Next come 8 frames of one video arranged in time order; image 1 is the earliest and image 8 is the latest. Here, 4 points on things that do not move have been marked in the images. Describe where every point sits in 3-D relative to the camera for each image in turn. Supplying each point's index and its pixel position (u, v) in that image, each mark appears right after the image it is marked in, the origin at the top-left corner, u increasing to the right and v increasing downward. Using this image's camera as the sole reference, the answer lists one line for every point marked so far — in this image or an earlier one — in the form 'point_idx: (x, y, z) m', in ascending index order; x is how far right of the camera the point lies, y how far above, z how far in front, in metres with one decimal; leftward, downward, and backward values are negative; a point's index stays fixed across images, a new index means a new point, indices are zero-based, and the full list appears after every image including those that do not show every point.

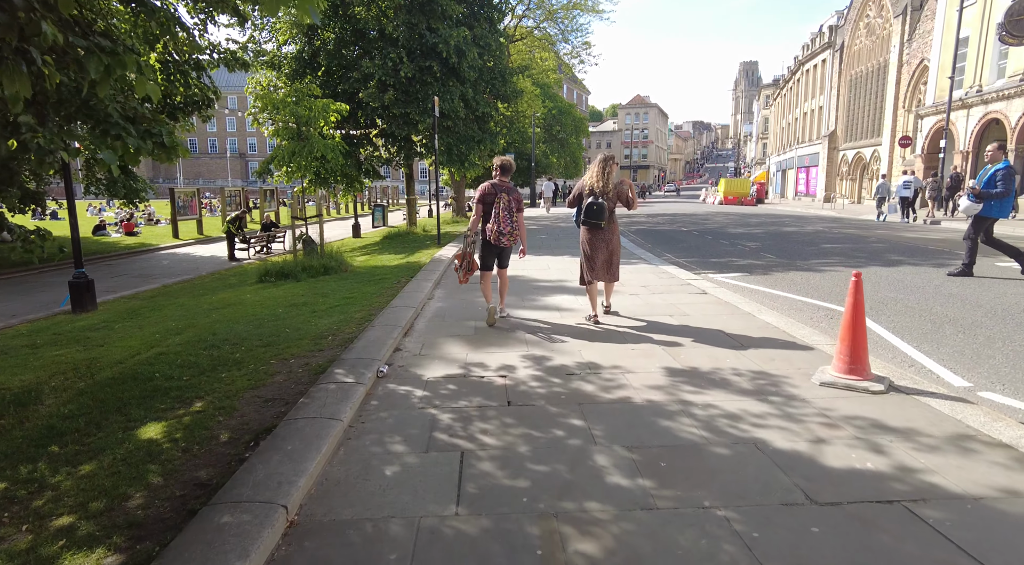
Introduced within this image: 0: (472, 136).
0: (-1.1, +4.1, +17.6) m
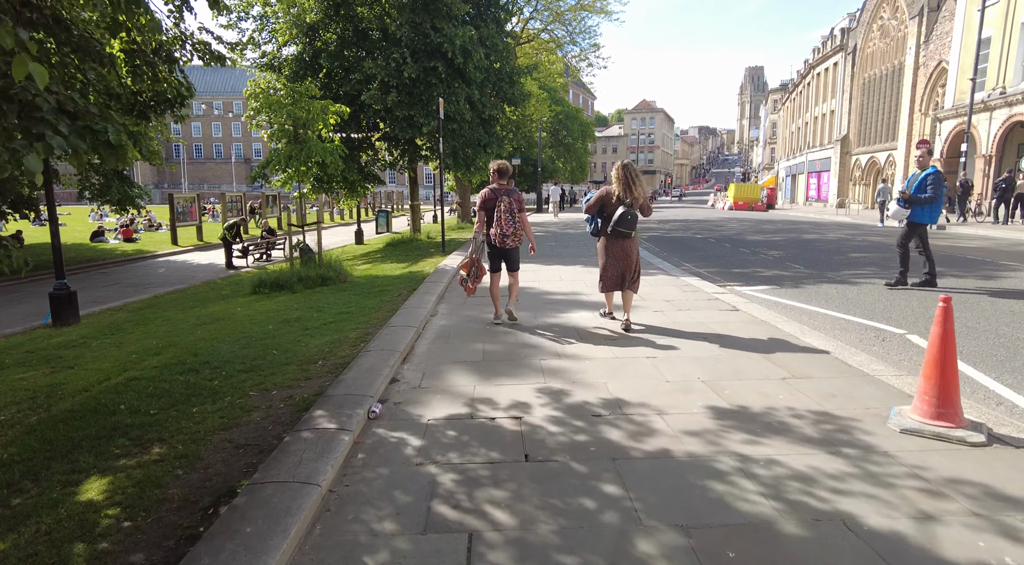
0: (-0.9, +3.9, +17.0) m
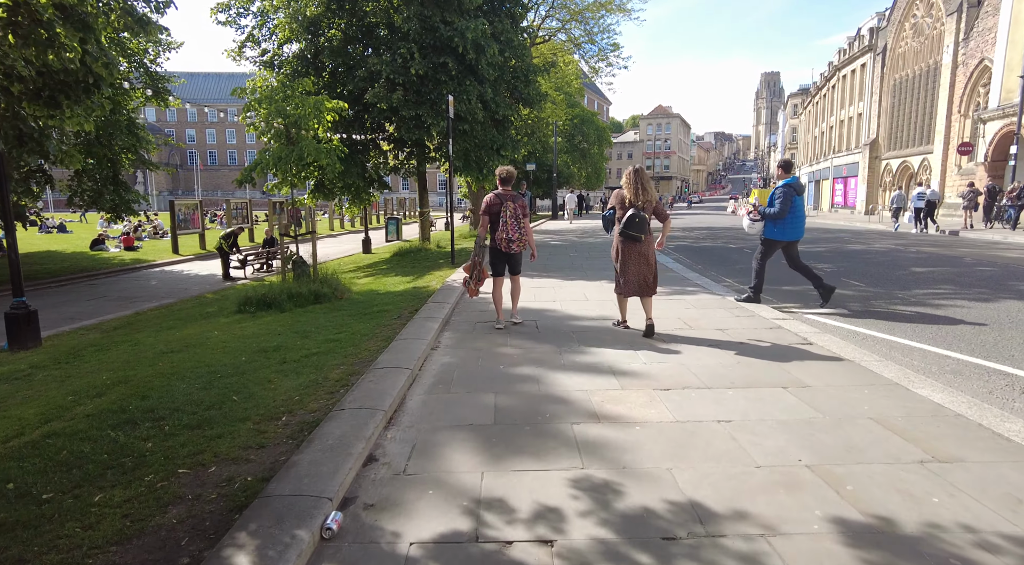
0: (-0.5, +3.5, +15.8) m
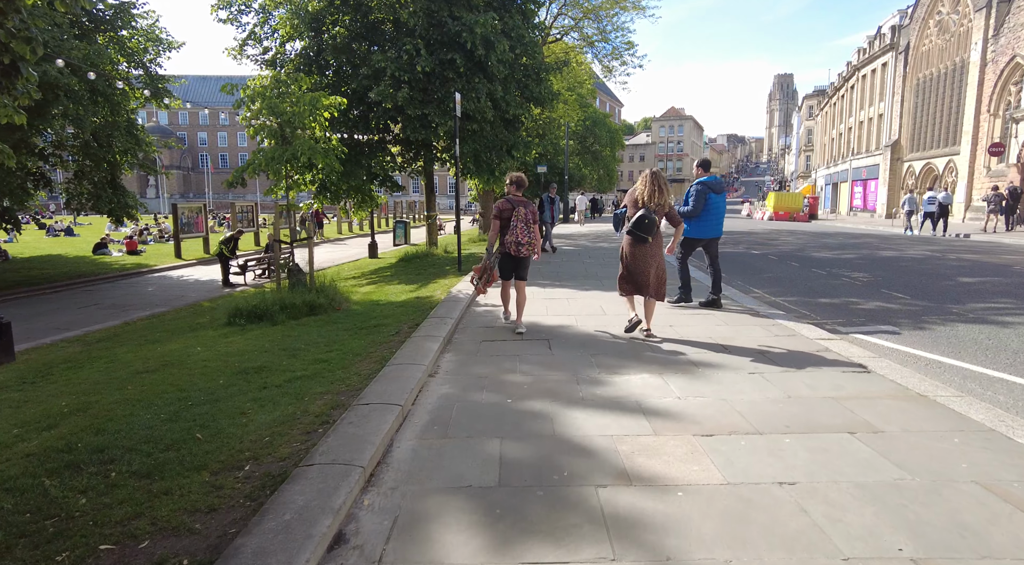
0: (-0.3, +3.4, +15.1) m
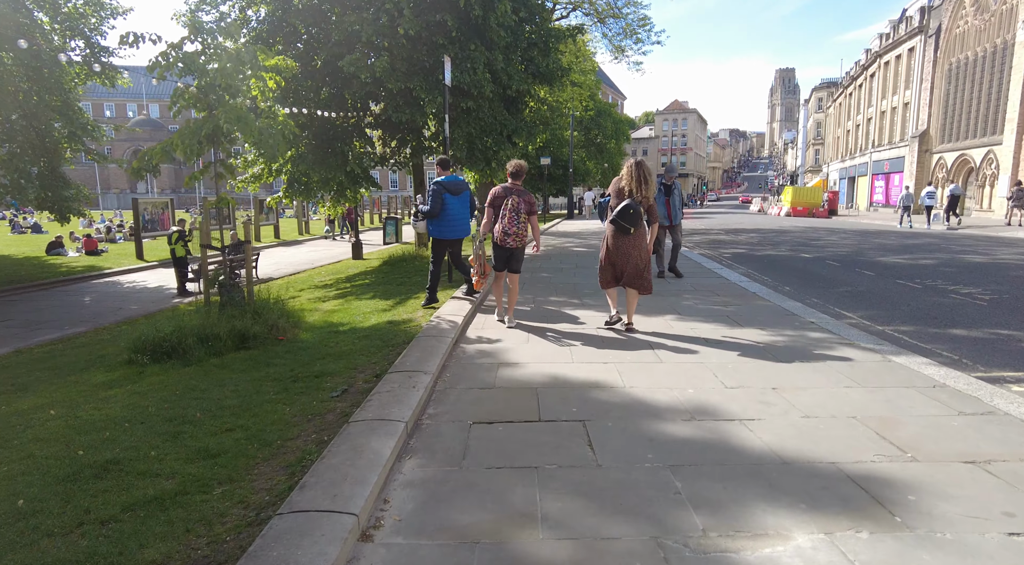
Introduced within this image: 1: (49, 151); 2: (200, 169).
0: (-0.2, +3.2, +12.7) m
1: (-10.7, +3.0, +14.5) m
2: (-3.6, +1.3, +7.3) m
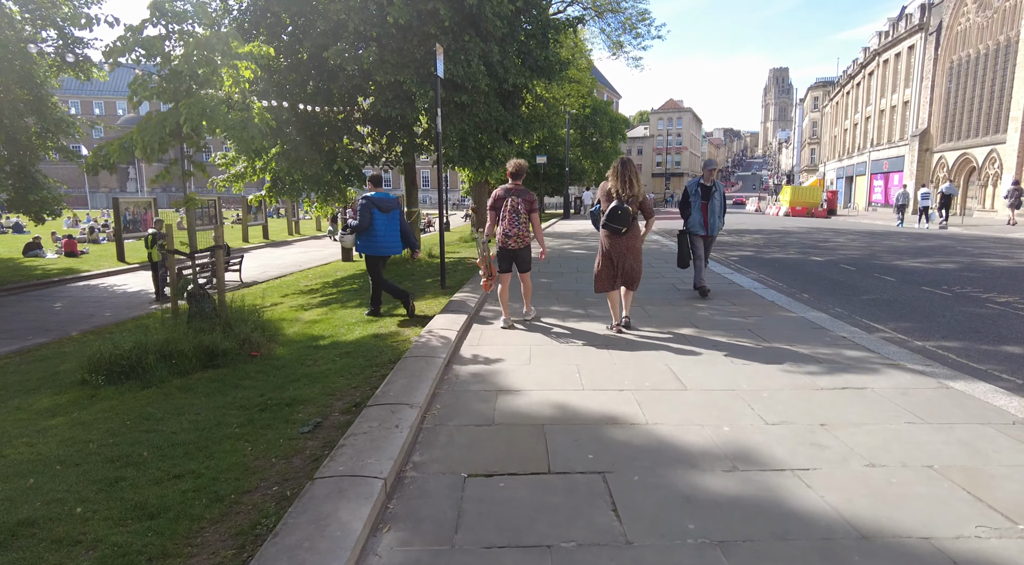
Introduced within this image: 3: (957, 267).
0: (-0.3, +3.1, +12.1) m
1: (-10.8, +3.0, +13.7) m
2: (-3.6, +1.2, +6.6) m
3: (+7.0, +0.2, +9.8) m
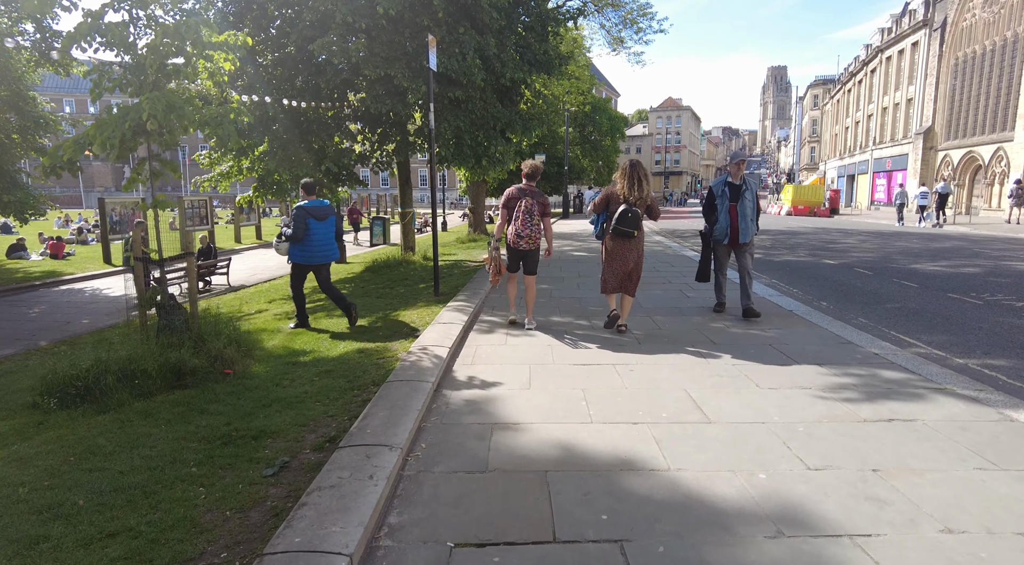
0: (-0.3, +3.0, +11.5) m
1: (-10.8, +2.9, +13.2) m
2: (-3.6, +1.1, +6.1) m
3: (+6.9, +0.2, +9.3) m
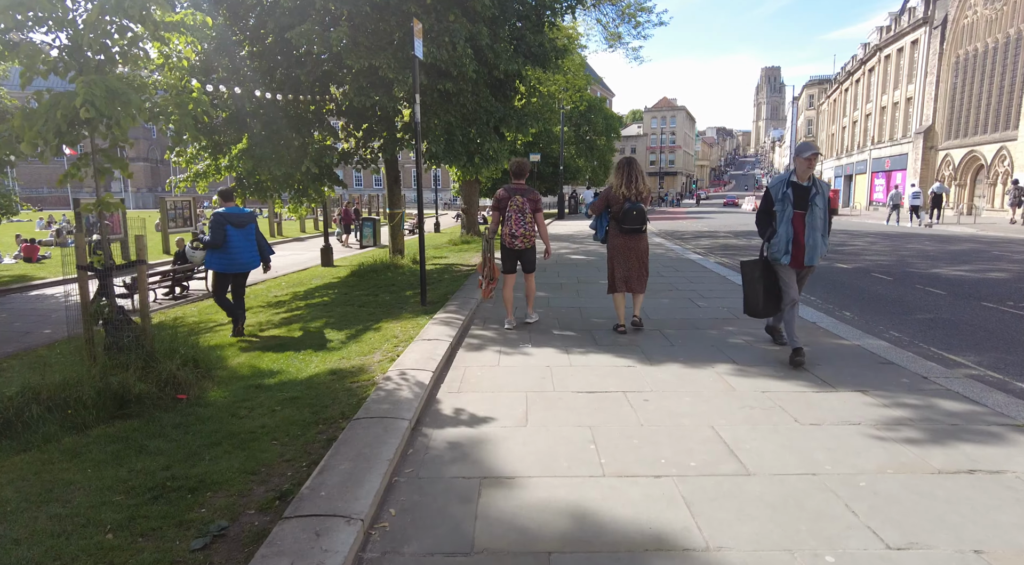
0: (-0.4, +2.9, +10.8) m
1: (-10.9, +2.7, +12.4) m
2: (-3.7, +1.0, +5.3) m
3: (+6.9, +0.1, +8.7) m
